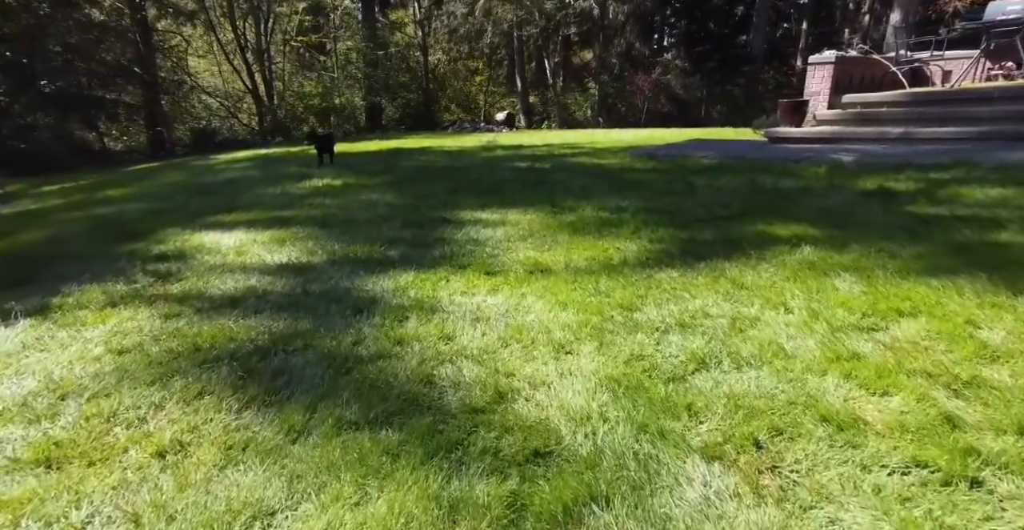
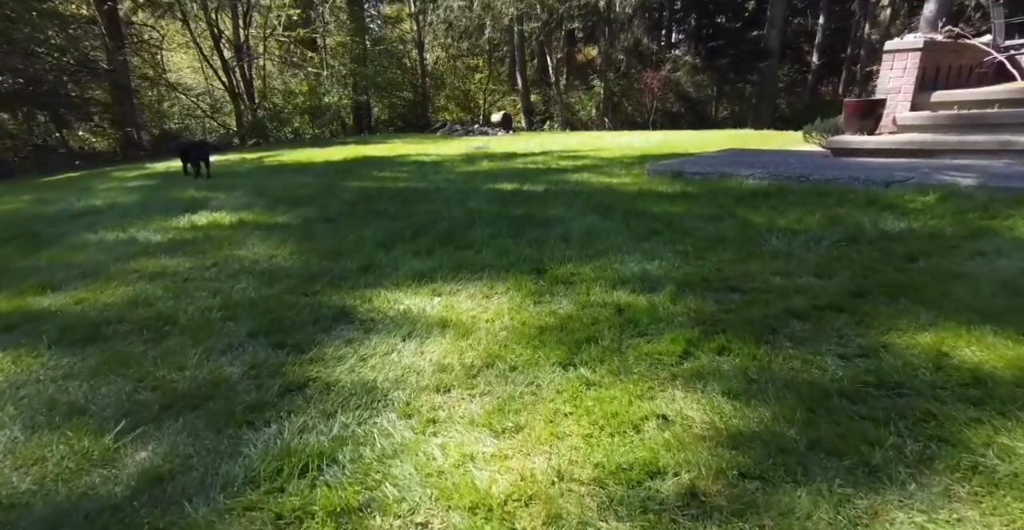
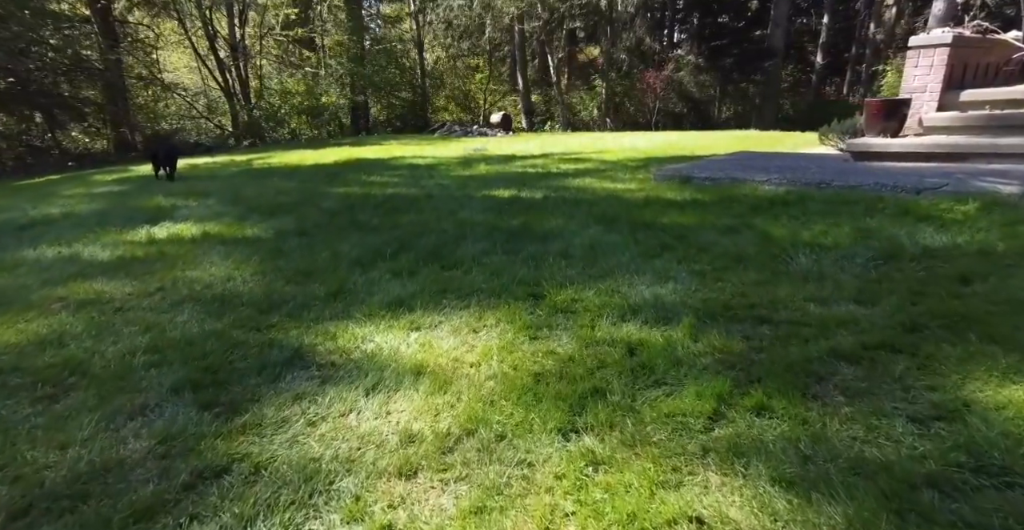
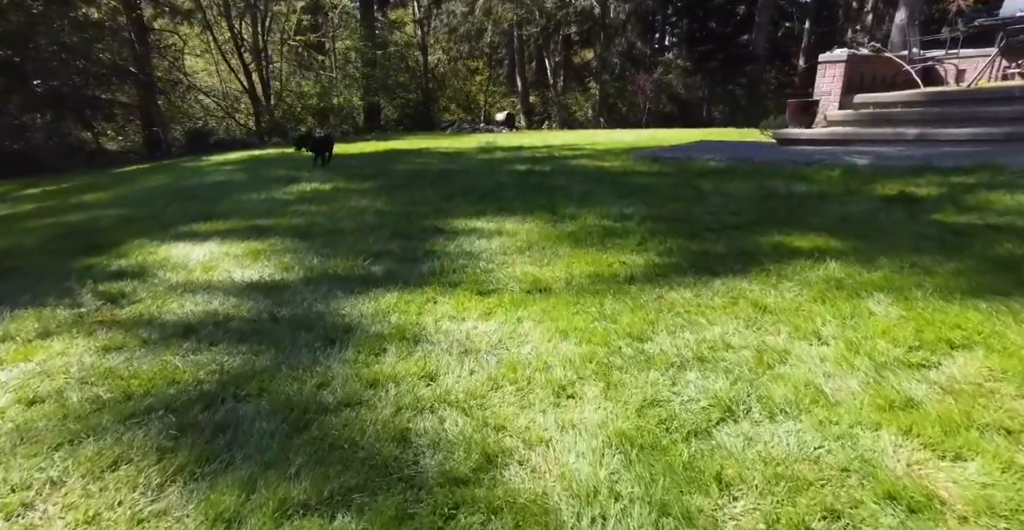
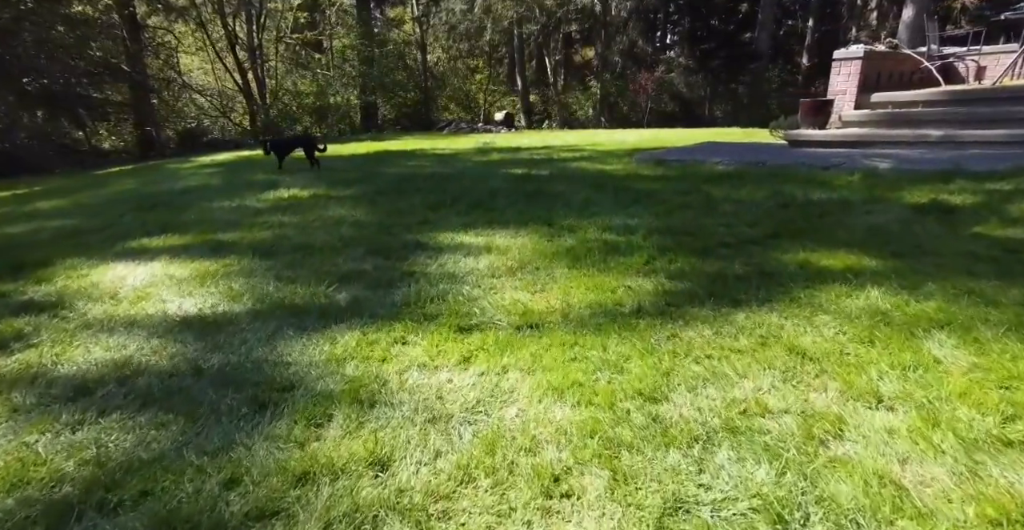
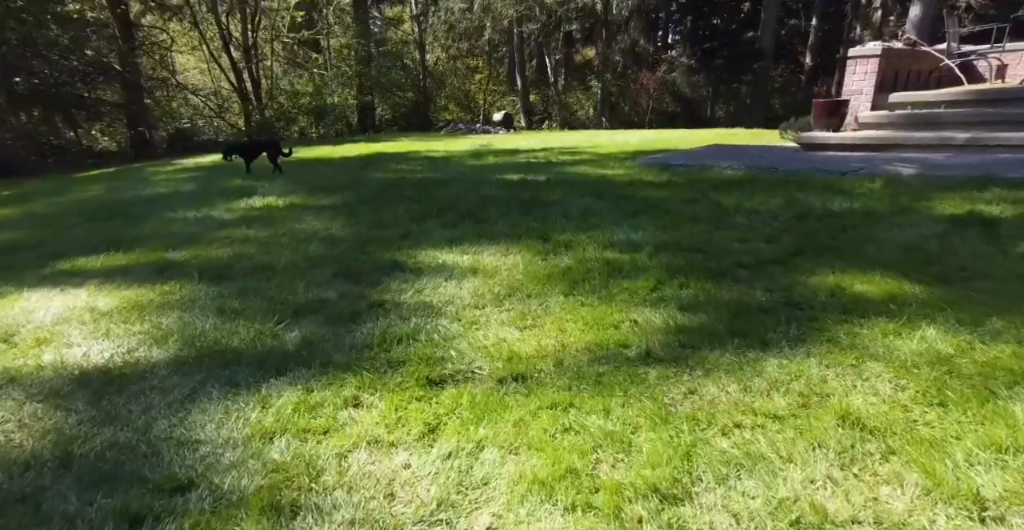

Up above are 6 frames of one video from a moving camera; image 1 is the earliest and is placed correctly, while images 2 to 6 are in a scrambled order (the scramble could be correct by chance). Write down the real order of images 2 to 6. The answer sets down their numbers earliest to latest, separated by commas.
4, 5, 6, 2, 3
